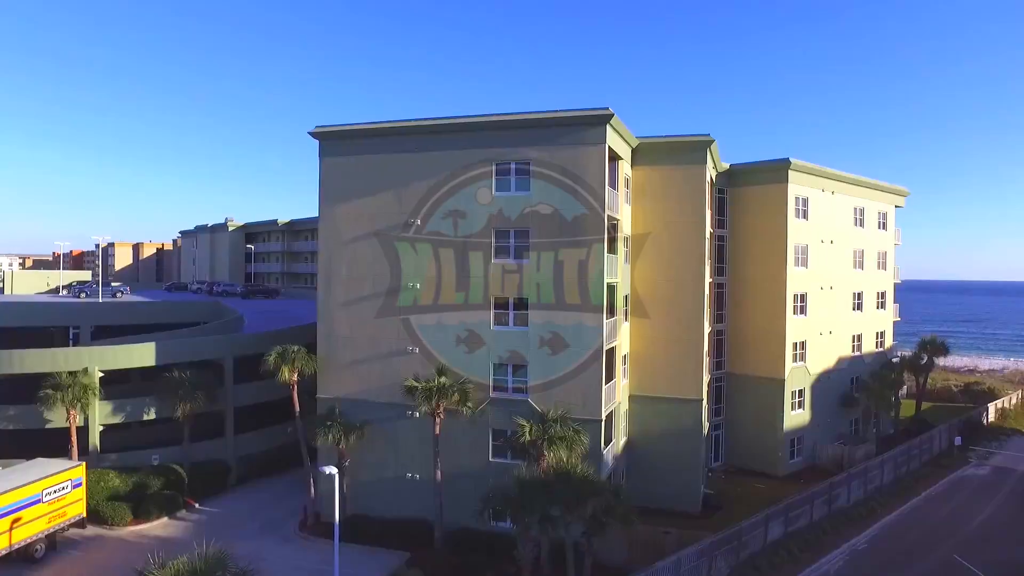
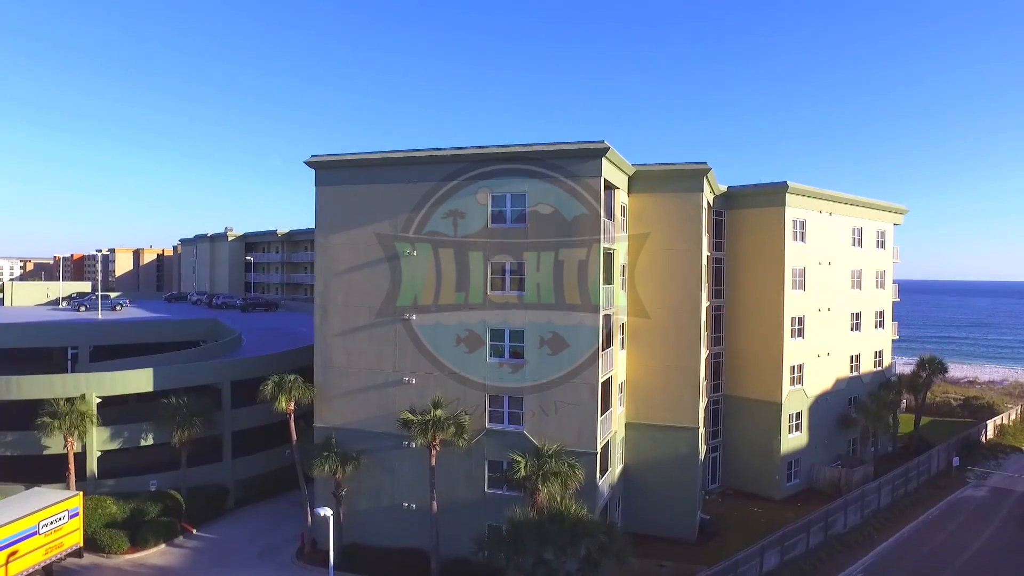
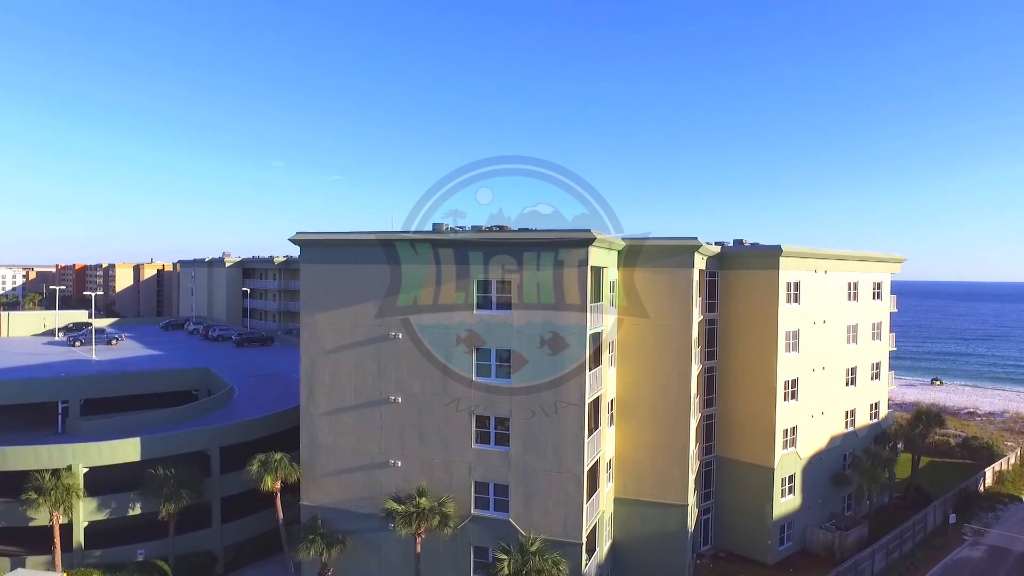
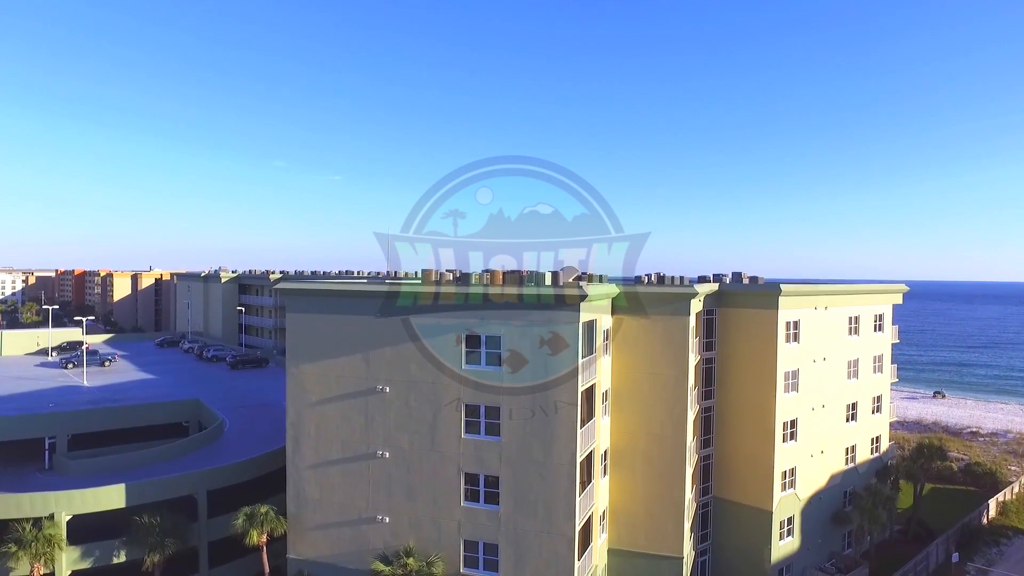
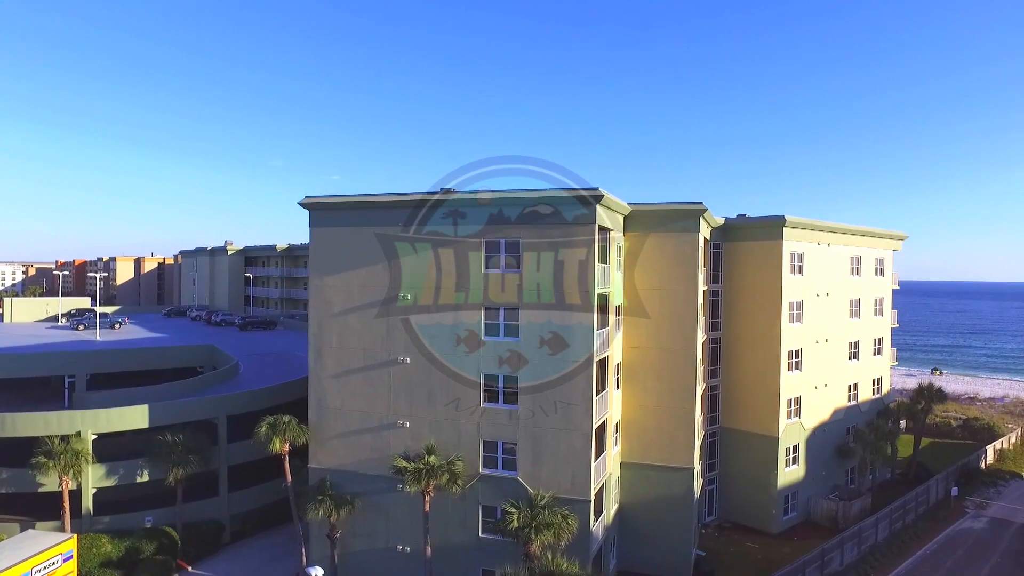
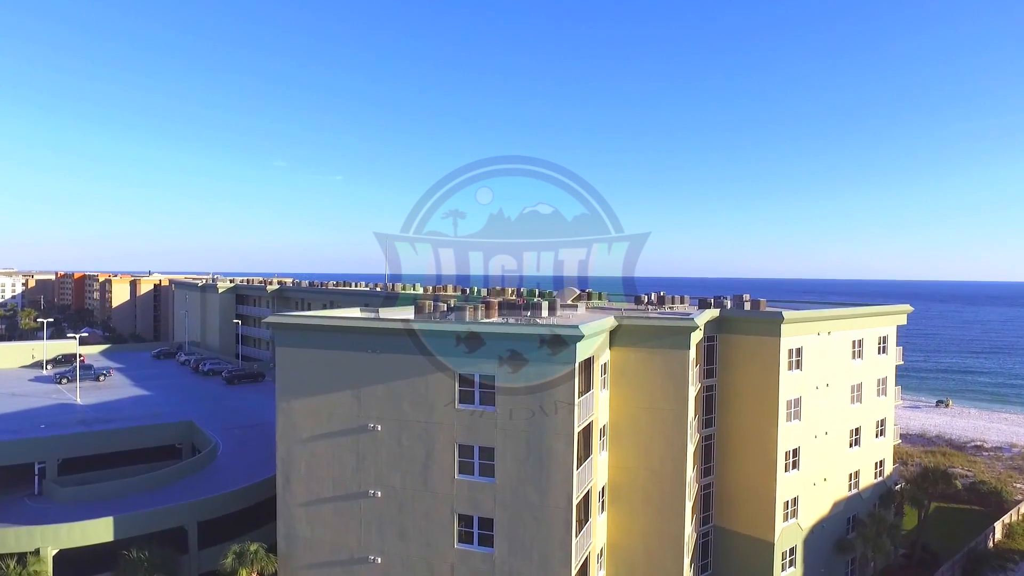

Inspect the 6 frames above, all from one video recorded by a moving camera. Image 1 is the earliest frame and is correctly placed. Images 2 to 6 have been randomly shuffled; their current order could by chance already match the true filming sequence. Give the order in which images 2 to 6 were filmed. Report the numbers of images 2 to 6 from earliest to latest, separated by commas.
2, 5, 3, 4, 6
